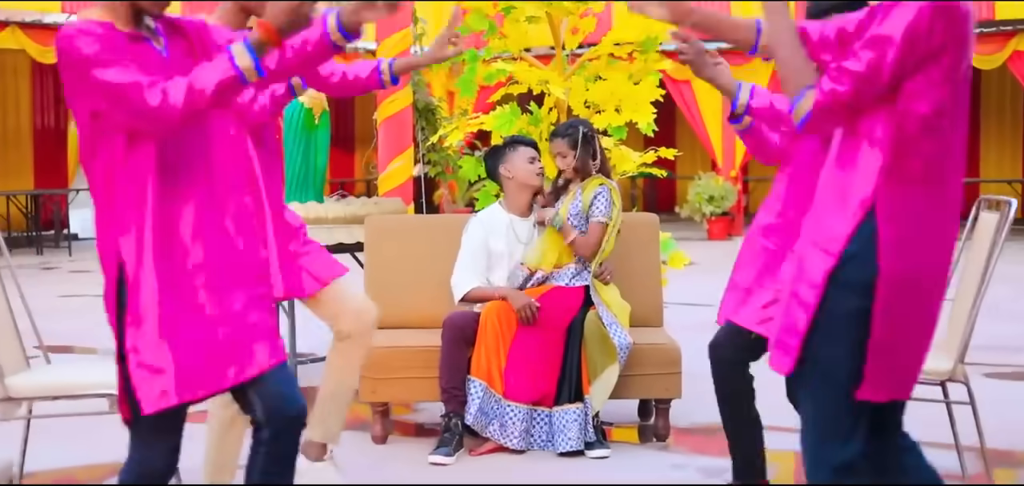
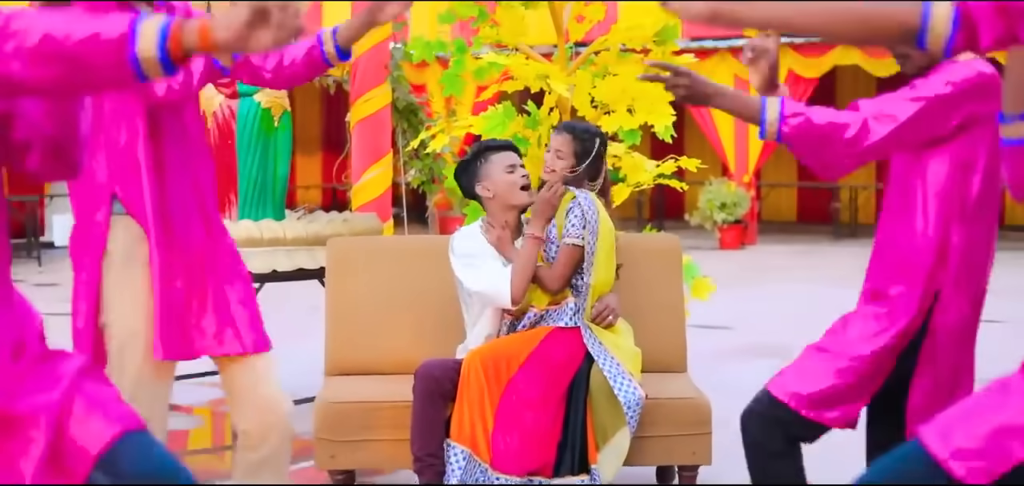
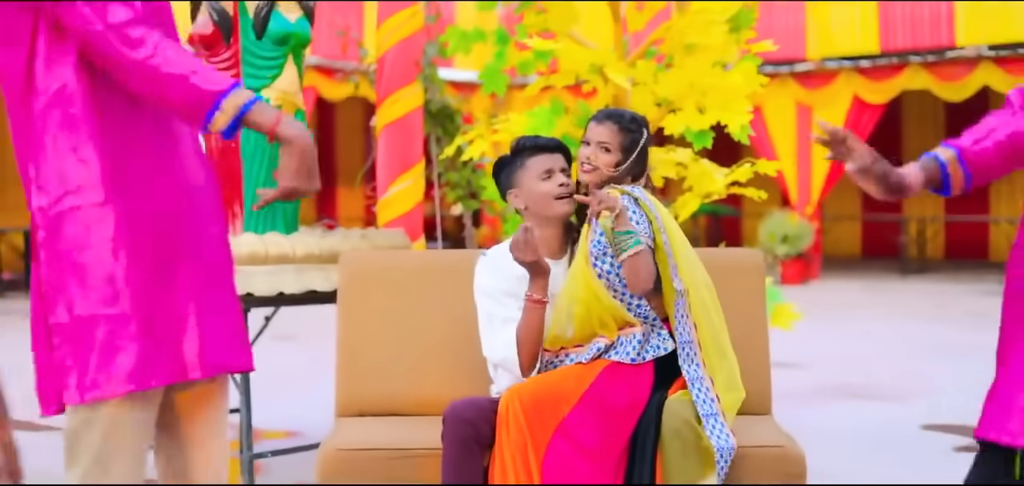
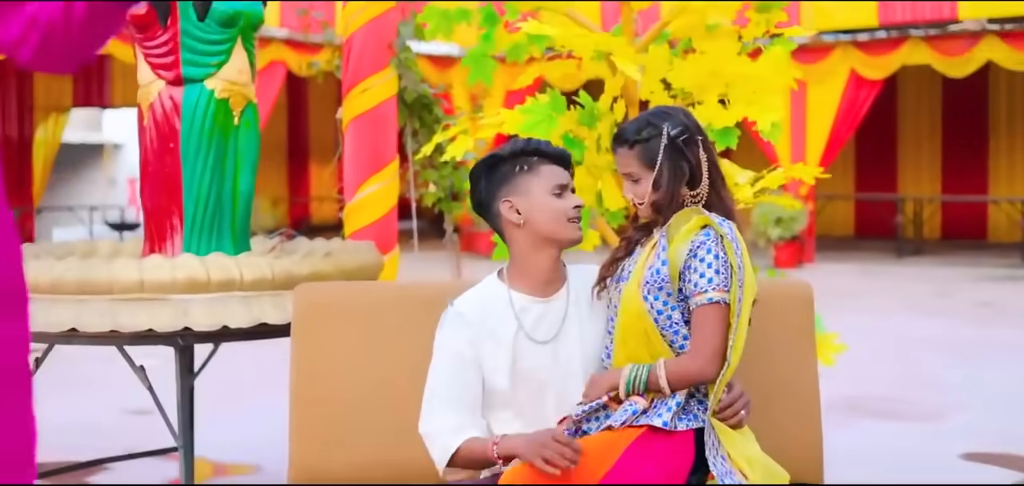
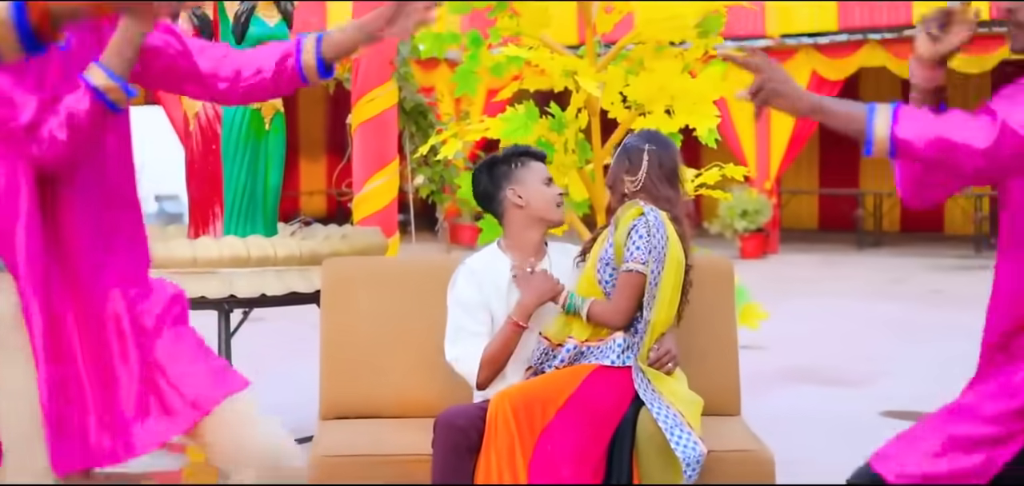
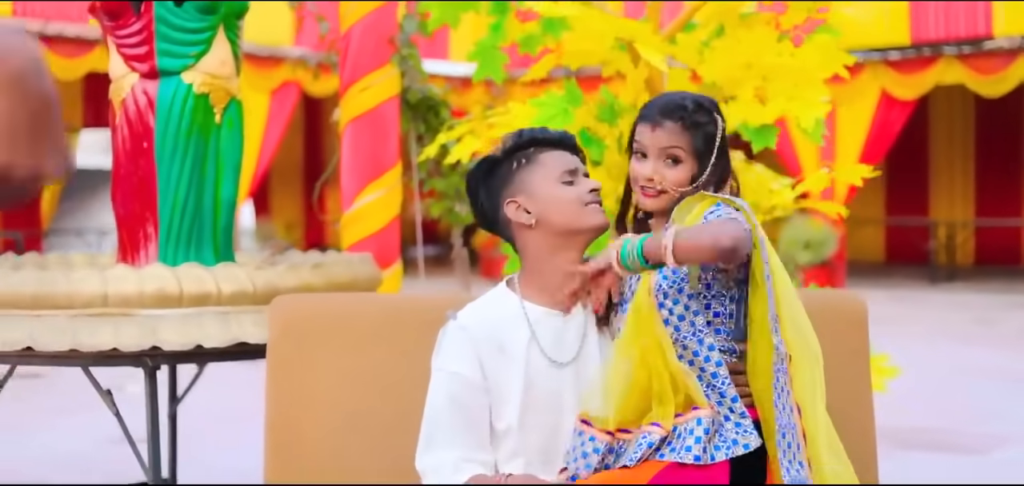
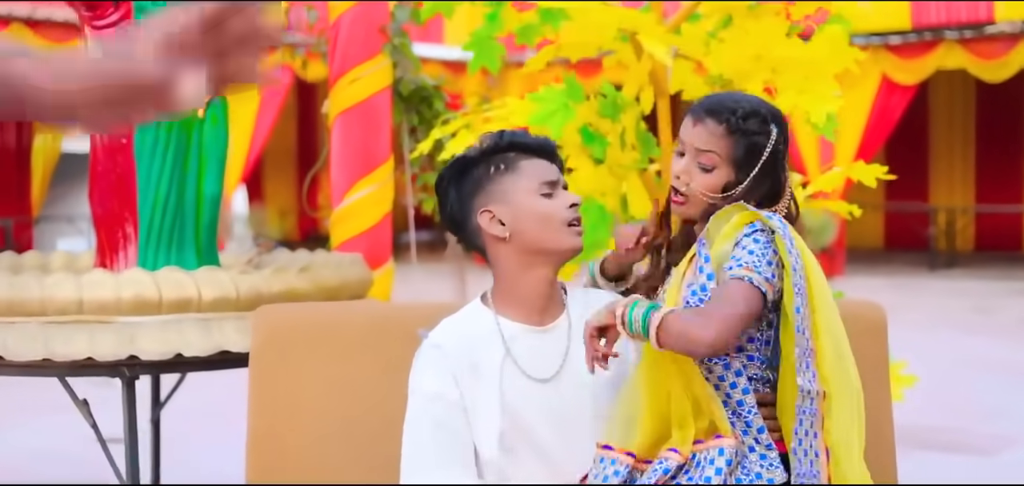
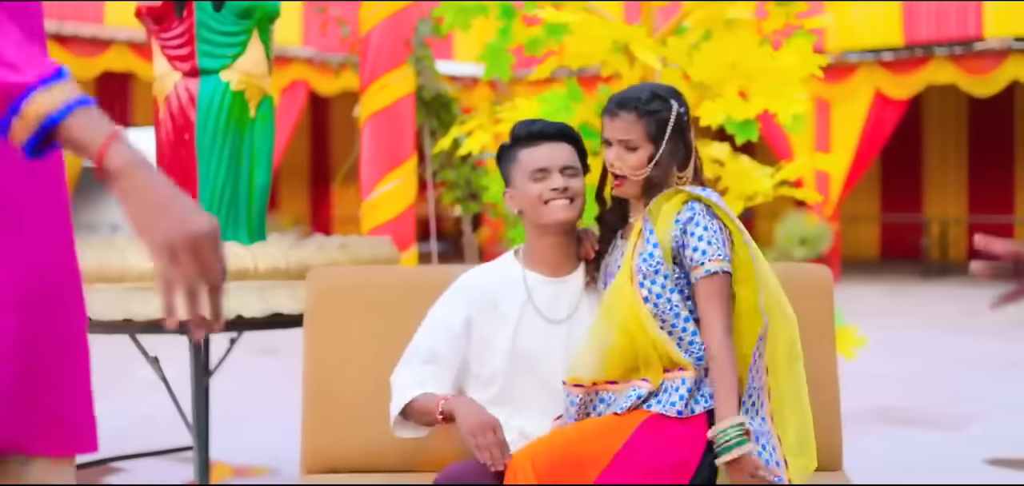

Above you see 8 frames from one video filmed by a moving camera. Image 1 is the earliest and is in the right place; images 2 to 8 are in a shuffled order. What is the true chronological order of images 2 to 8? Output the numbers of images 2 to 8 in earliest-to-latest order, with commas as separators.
2, 5, 4, 7, 6, 8, 3
